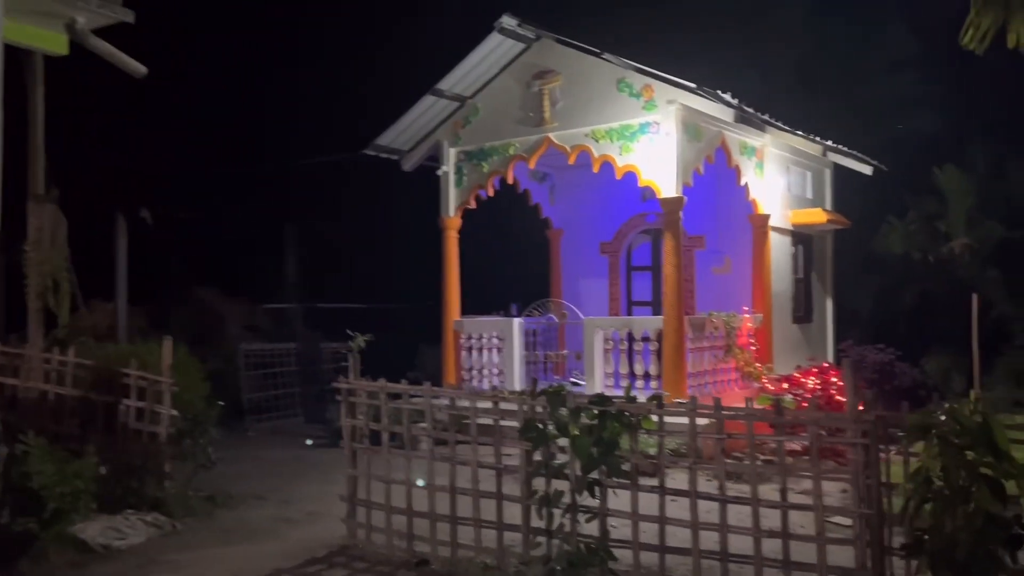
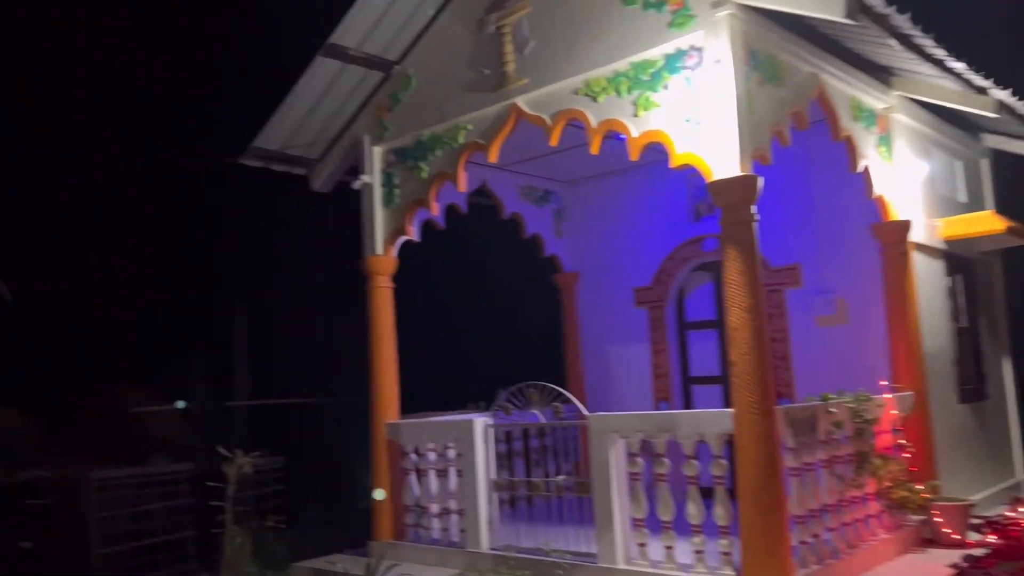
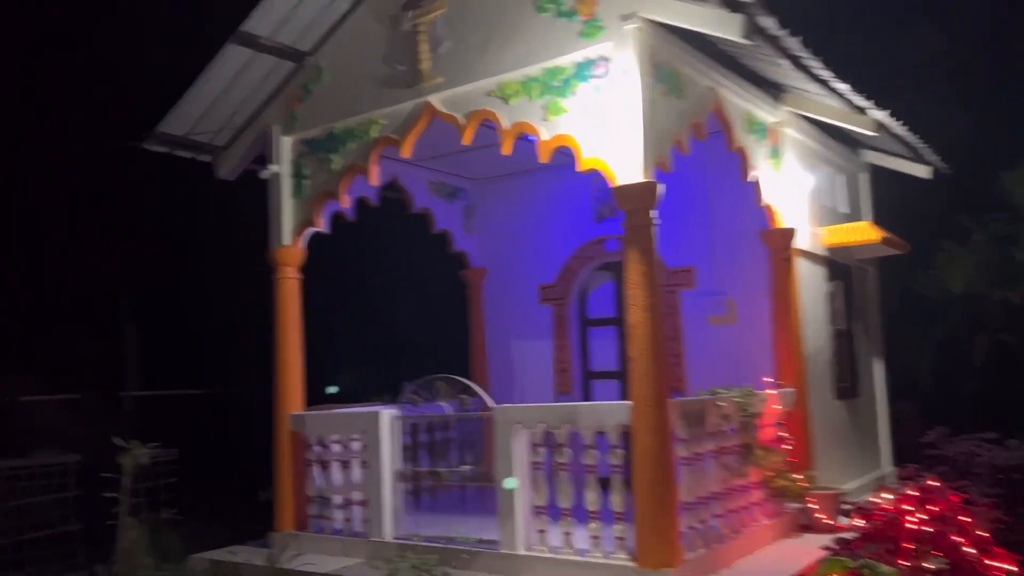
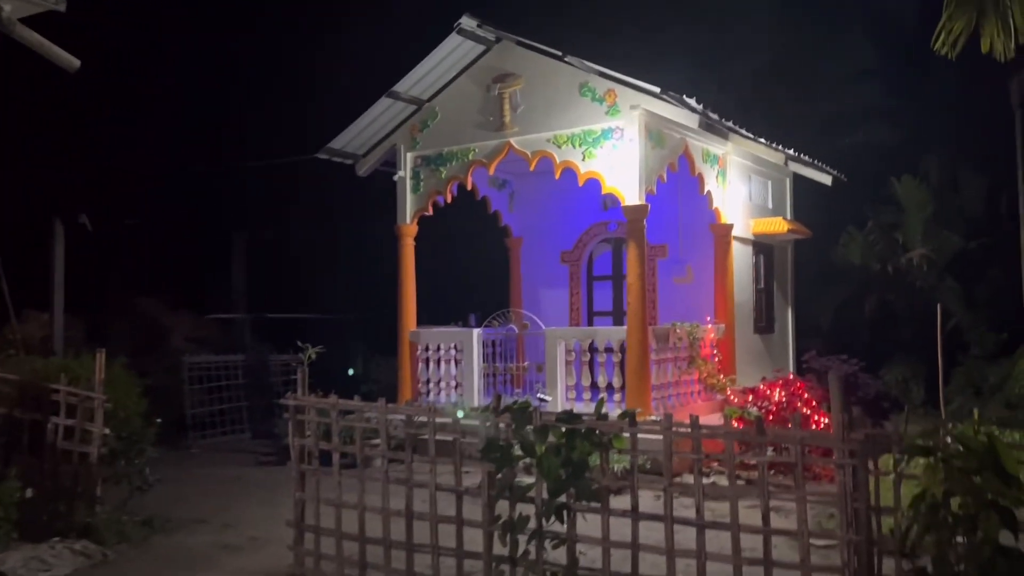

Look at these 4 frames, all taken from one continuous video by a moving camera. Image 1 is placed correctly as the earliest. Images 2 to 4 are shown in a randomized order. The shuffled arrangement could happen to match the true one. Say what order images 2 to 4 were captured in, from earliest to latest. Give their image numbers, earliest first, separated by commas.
4, 3, 2
